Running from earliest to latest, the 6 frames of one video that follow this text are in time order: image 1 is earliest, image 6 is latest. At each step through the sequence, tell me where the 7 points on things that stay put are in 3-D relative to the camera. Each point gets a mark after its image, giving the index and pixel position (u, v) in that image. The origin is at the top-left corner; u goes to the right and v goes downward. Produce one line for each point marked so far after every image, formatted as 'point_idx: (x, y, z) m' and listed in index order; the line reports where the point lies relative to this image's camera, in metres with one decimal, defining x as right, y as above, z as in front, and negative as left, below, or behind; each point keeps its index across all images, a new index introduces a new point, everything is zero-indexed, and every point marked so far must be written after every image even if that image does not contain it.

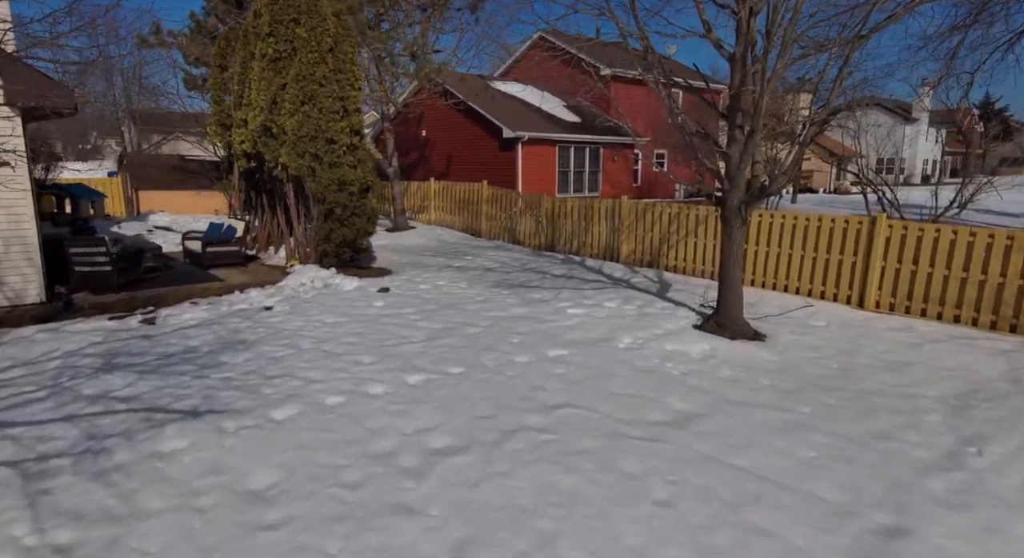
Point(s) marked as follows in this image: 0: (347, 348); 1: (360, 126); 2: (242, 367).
0: (-1.6, -0.7, +5.8) m
1: (-2.4, +2.4, +9.3) m
2: (-2.4, -0.8, +5.1) m
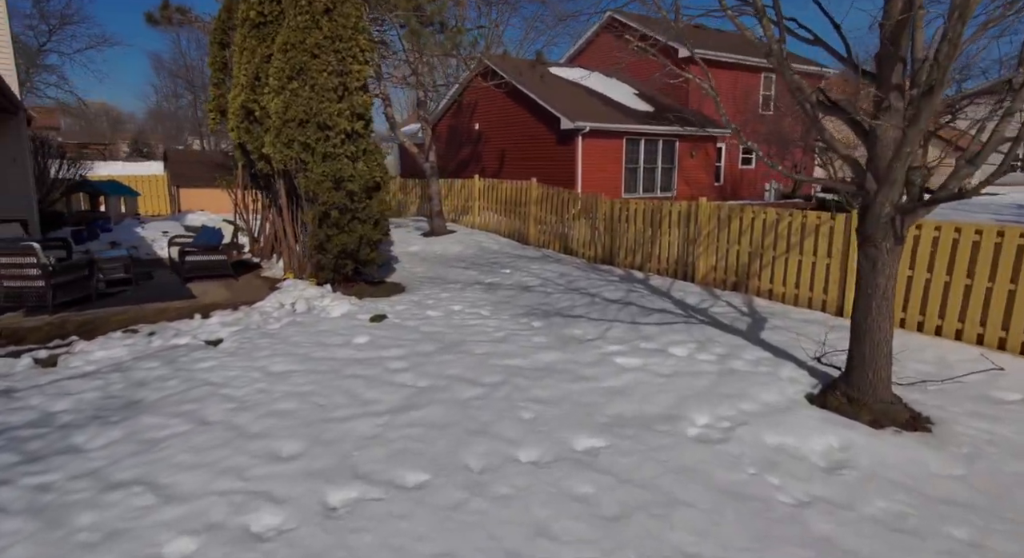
0: (-1.6, -1.0, +3.8) m
1: (-1.9, +2.2, +7.4) m
2: (-2.4, -1.0, +3.3) m
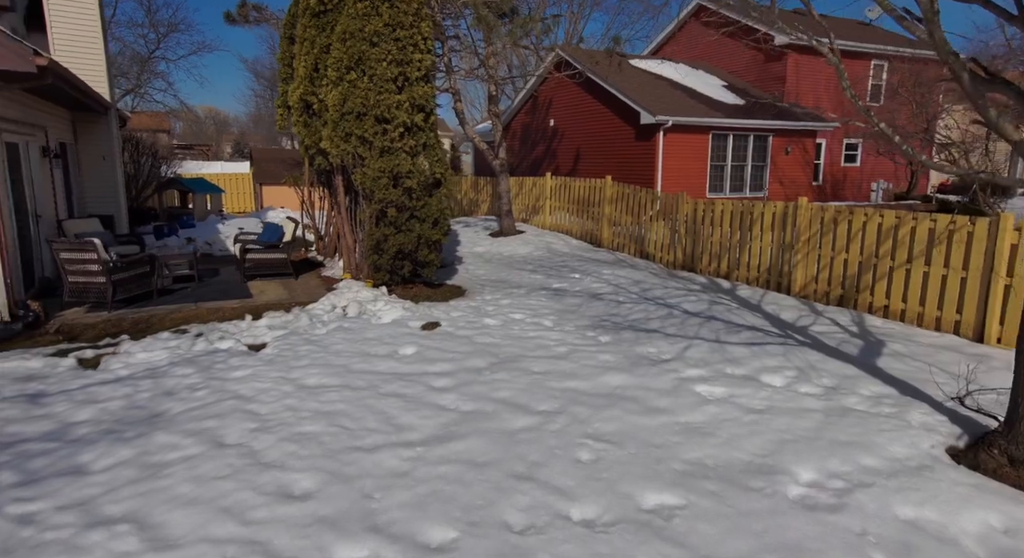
0: (-1.3, -1.0, +3.4) m
1: (-1.0, +2.1, +7.0) m
2: (-2.2, -1.1, +2.9) m
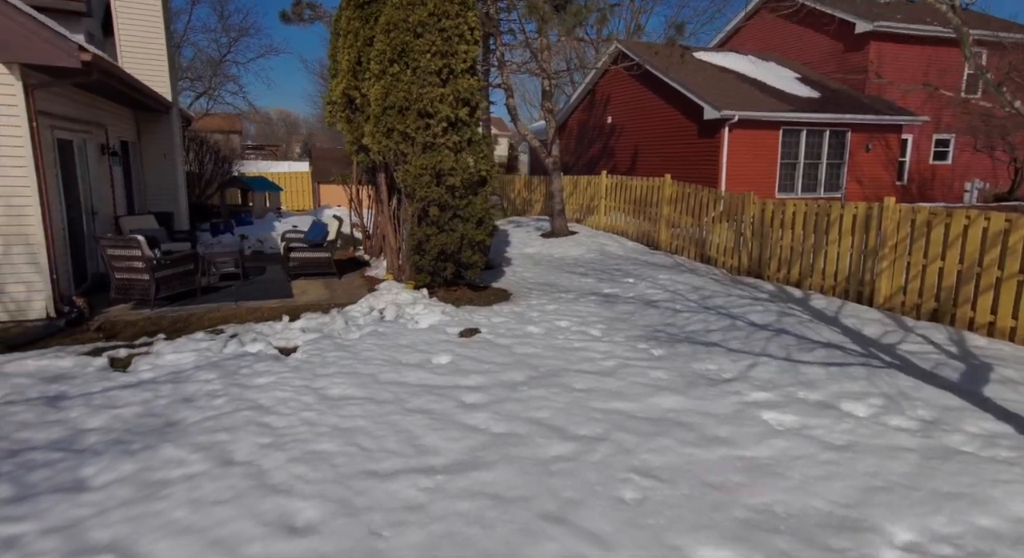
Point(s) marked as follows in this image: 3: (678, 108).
0: (-1.1, -1.0, +3.1) m
1: (-0.5, +2.1, +6.6) m
2: (-2.1, -1.1, +2.7) m
3: (+4.3, +4.4, +14.9) m
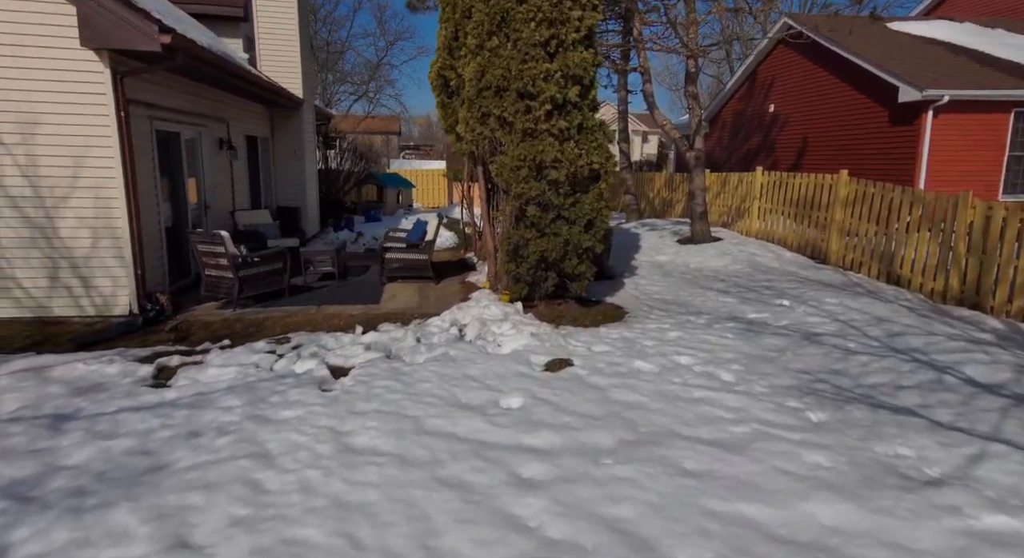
0: (-1.0, -1.1, +2.2) m
1: (+0.7, +2.0, +5.4) m
2: (-2.0, -1.1, +2.1) m
3: (+7.4, +4.0, +12.3) m
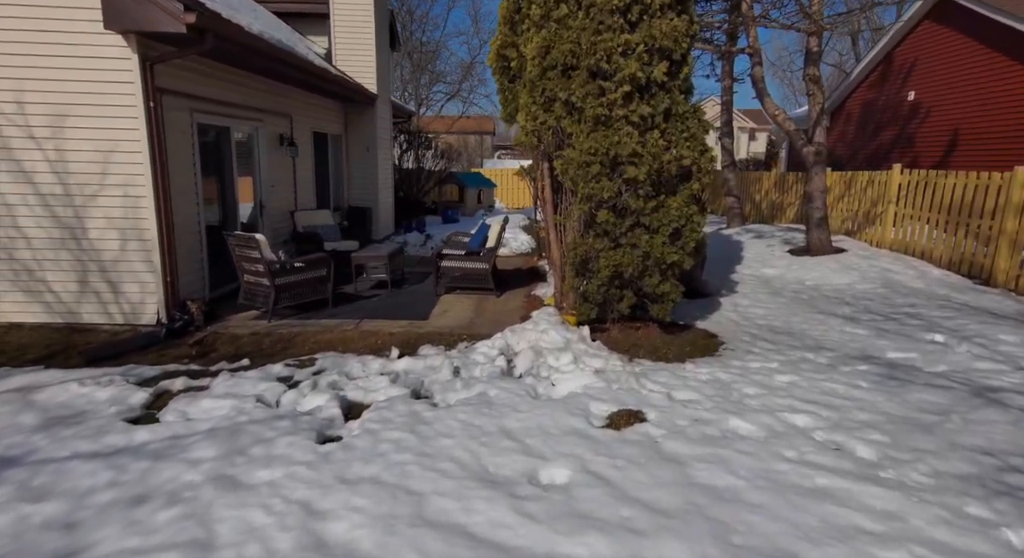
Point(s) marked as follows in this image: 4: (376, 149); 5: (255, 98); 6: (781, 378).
0: (-1.0, -1.2, +1.3) m
1: (+1.2, +1.8, +4.3) m
2: (-2.0, -1.2, +1.4) m
3: (+9.0, +3.6, +10.0) m
4: (-2.5, +2.4, +10.5) m
5: (-3.0, +2.1, +6.8) m
6: (+1.9, -0.7, +4.1) m
